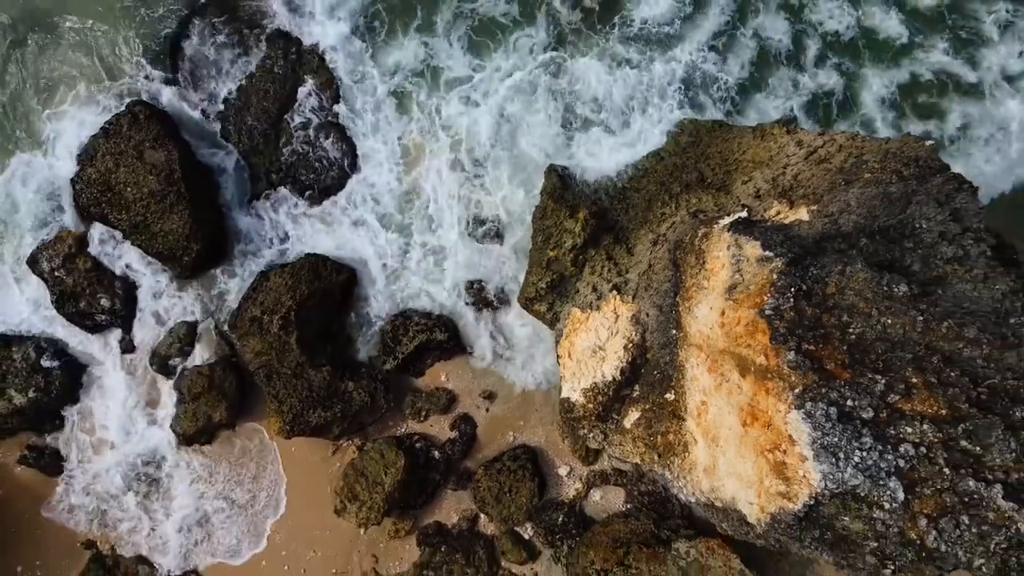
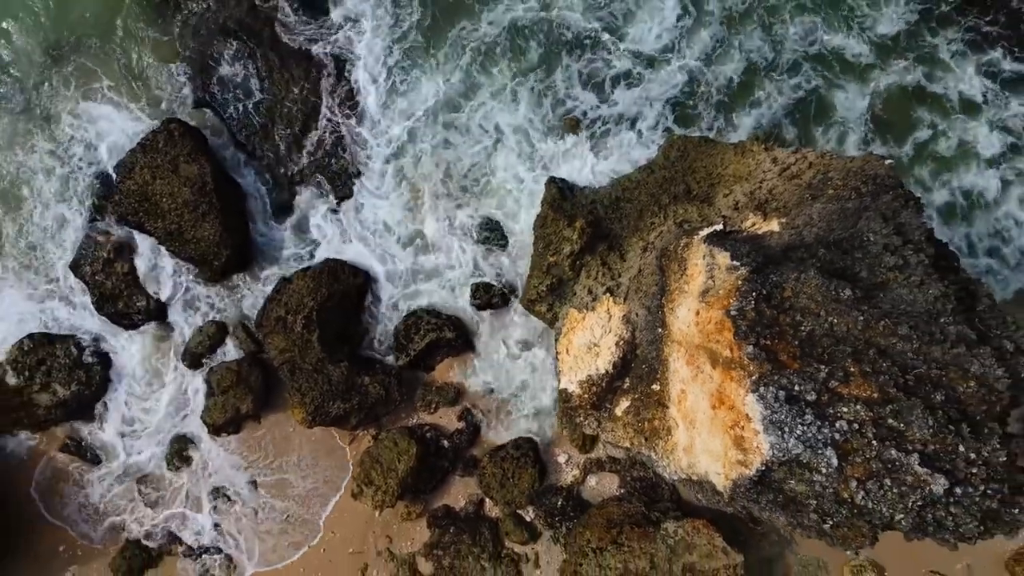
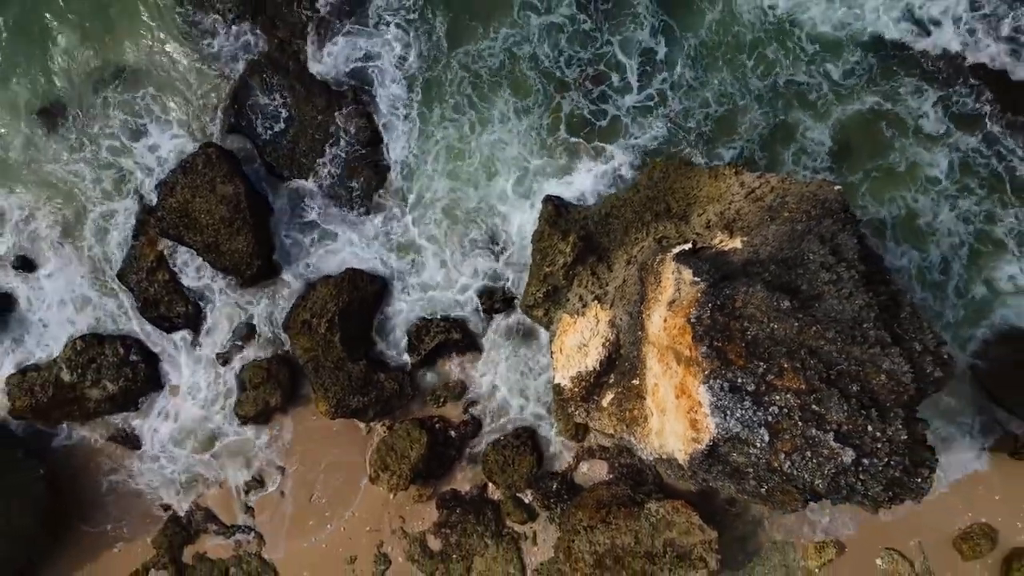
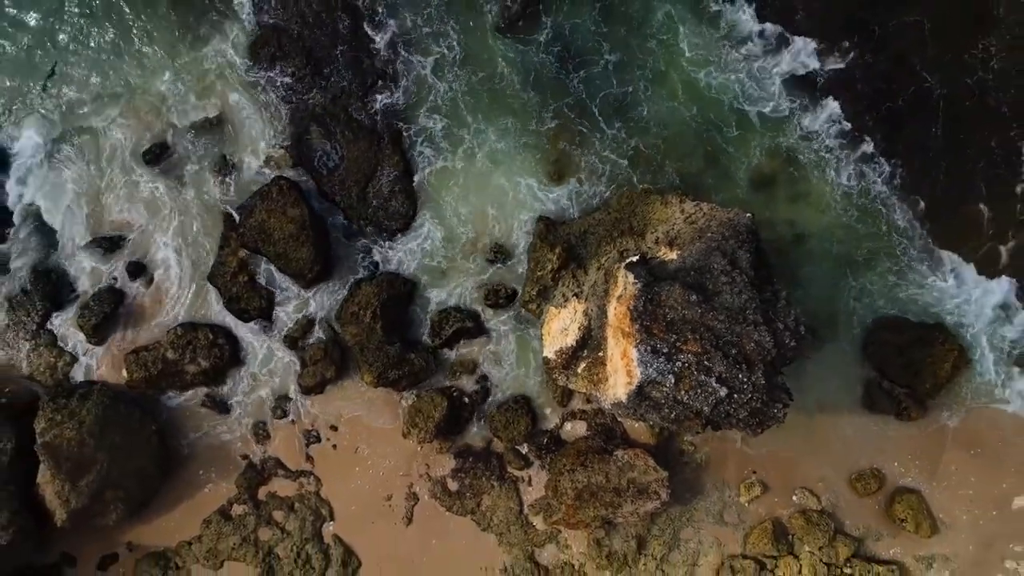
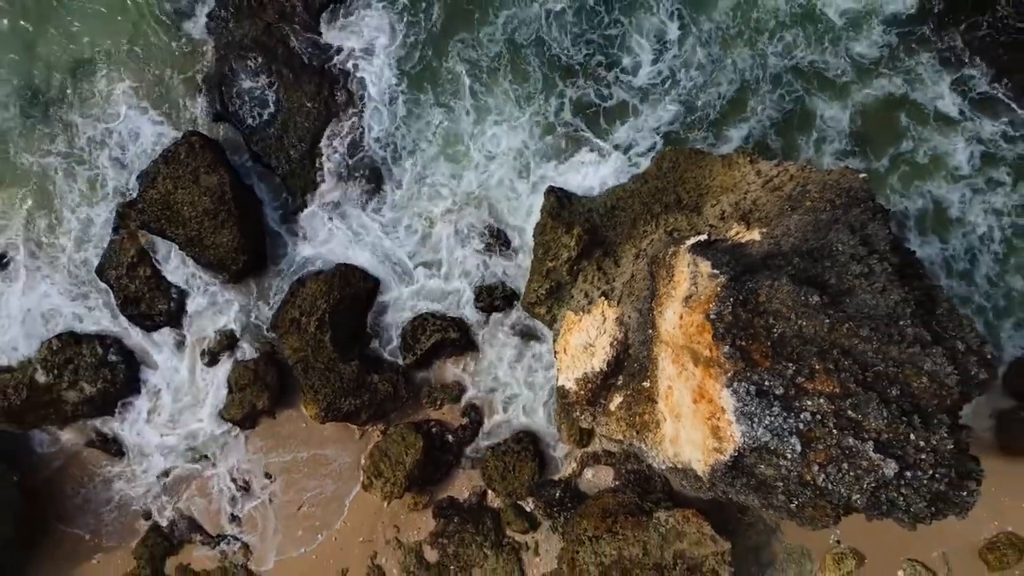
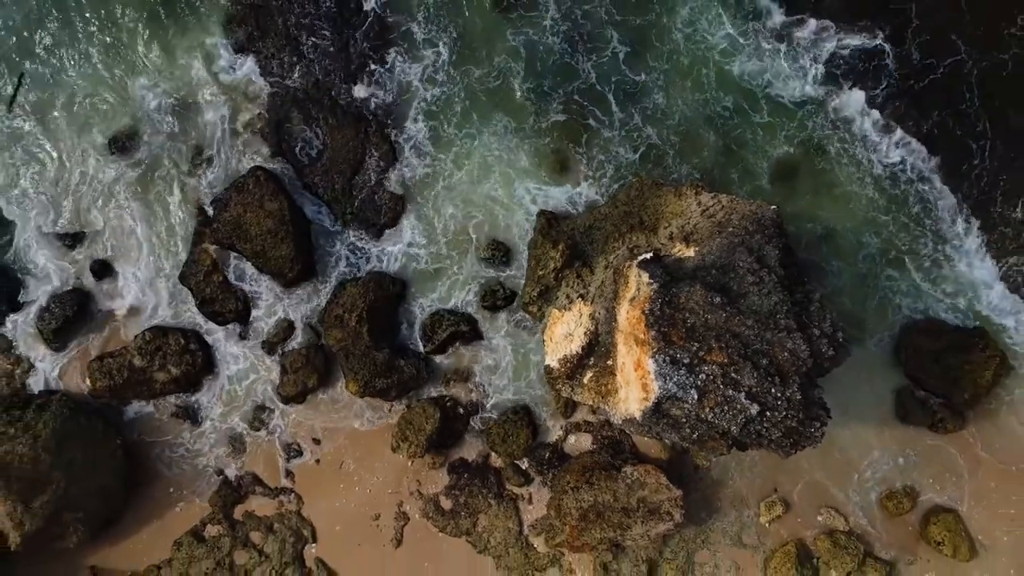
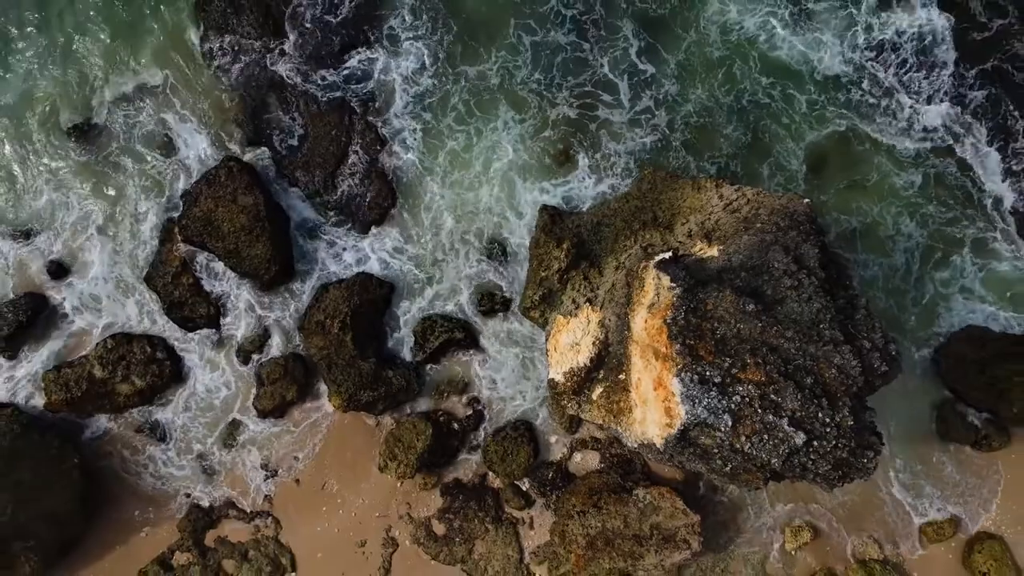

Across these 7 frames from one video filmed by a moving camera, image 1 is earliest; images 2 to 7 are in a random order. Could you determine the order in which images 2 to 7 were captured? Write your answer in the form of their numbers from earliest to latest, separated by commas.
2, 5, 3, 7, 6, 4
